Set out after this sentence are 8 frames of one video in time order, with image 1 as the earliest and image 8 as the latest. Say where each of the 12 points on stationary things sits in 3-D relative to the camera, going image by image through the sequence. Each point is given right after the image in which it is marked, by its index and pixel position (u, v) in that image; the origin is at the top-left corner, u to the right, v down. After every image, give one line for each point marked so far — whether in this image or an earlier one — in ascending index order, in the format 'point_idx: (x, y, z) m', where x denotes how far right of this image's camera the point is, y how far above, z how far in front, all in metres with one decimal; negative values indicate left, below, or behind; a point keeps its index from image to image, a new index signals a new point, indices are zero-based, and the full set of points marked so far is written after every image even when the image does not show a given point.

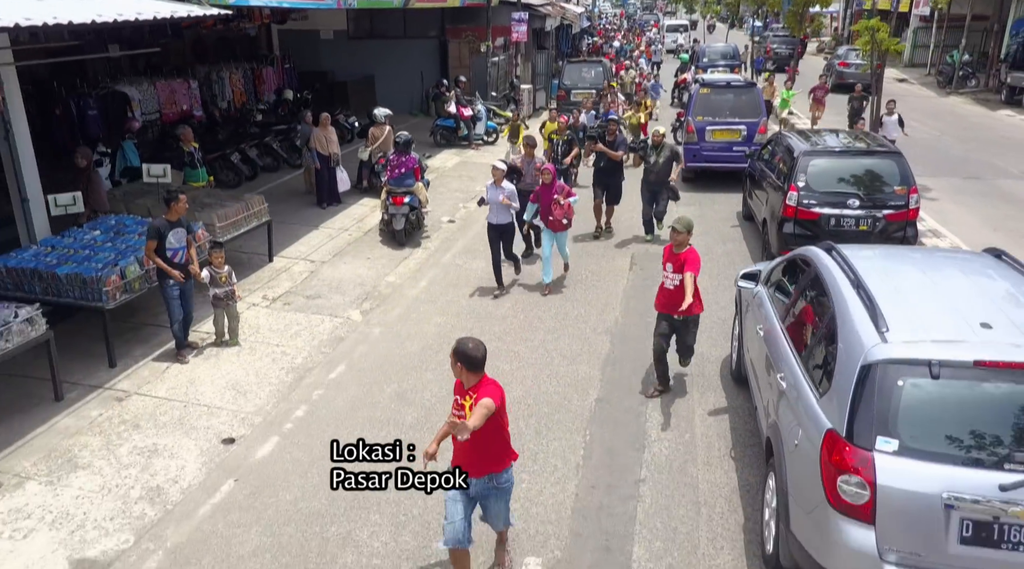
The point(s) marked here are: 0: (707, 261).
0: (+2.7, +0.3, +10.7) m
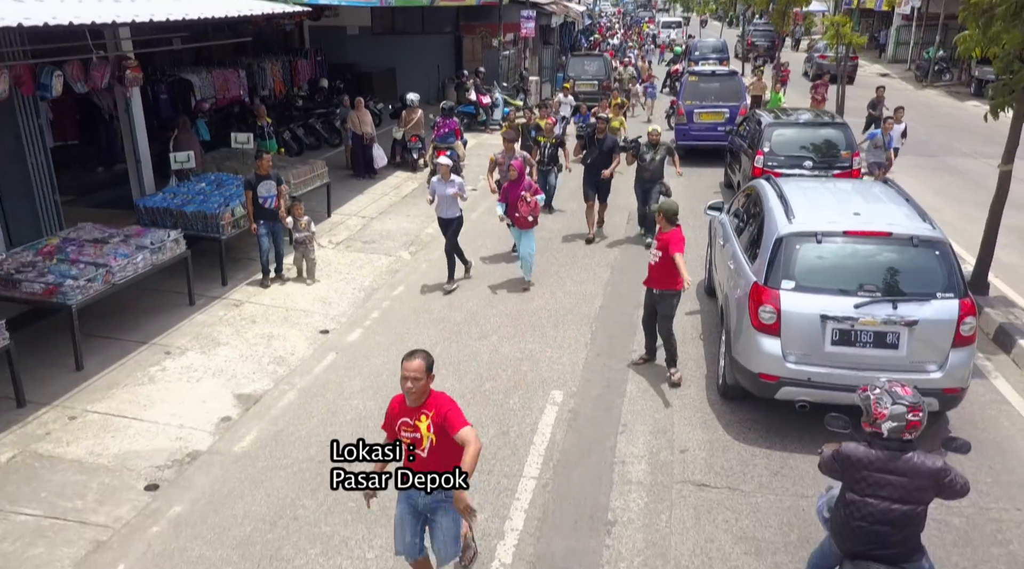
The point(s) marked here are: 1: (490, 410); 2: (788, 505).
0: (+3.0, +1.1, +12.8) m
1: (-0.2, -1.1, +6.7) m
2: (+1.9, -1.5, +5.4) m
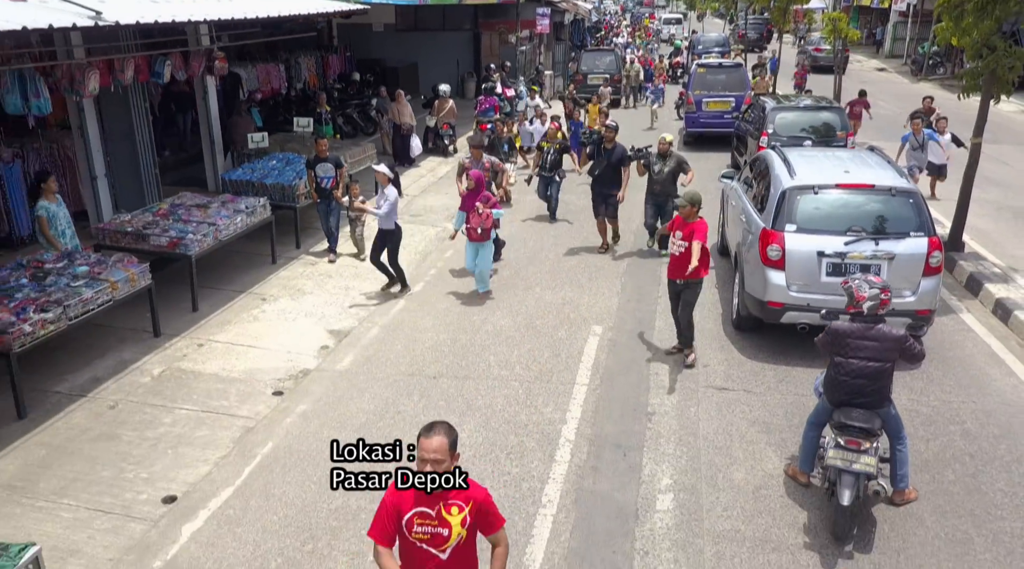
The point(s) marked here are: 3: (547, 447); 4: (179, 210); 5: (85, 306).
0: (+3.5, +1.6, +14.1) m
1: (+0.3, -0.6, +8.1) m
2: (+2.4, -1.0, +6.8) m
3: (+0.3, -1.3, +6.2) m
4: (-4.0, +0.9, +9.3) m
5: (-3.8, -0.2, +7.0) m
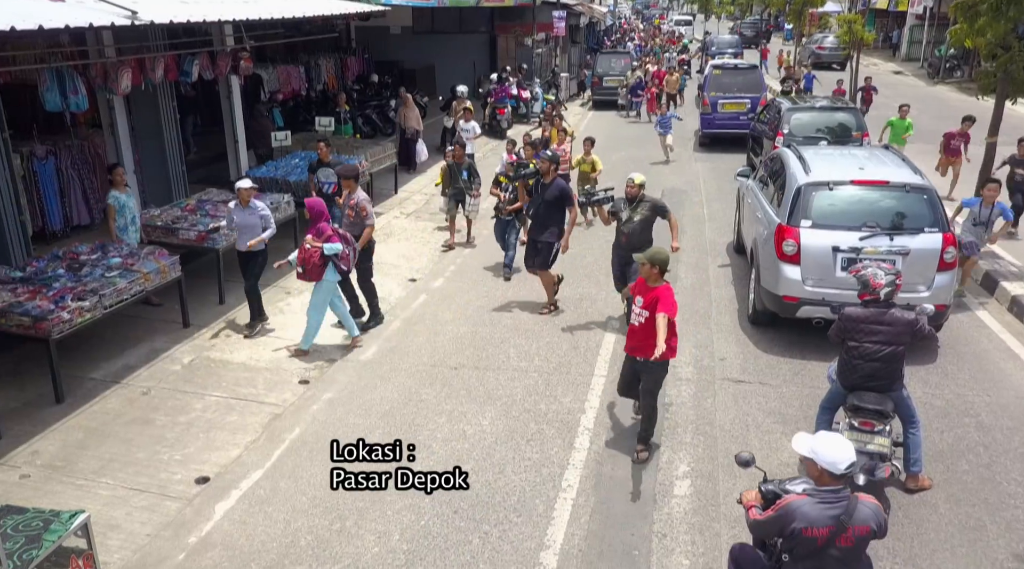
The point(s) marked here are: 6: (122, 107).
0: (+3.8, +1.6, +14.3) m
1: (+0.5, -0.5, +8.3) m
2: (+2.6, -1.0, +6.9) m
3: (+0.4, -1.2, +6.4) m
4: (-3.7, +1.0, +9.5) m
5: (-3.6, -0.1, +7.2) m
6: (-4.9, +2.2, +9.8) m
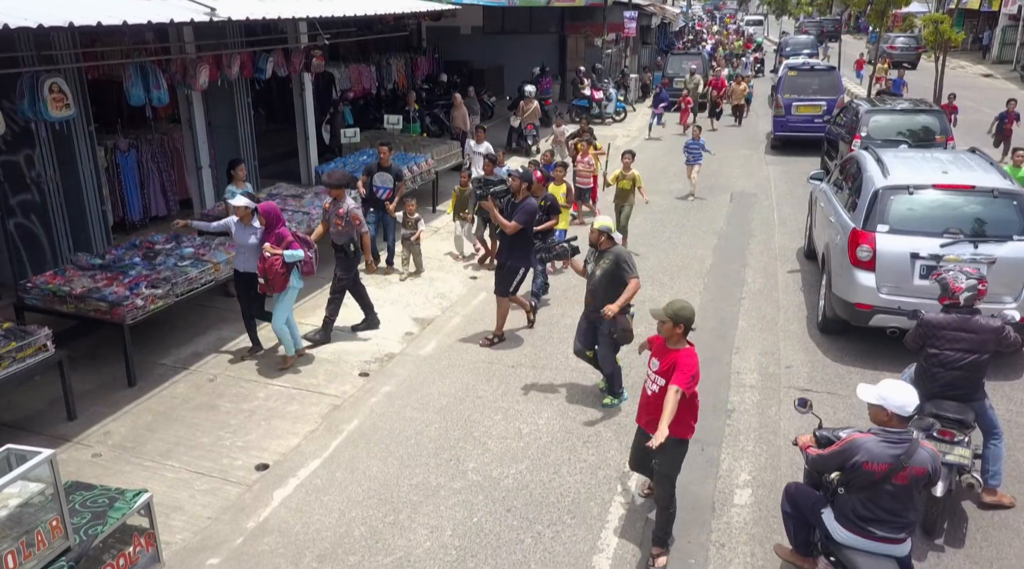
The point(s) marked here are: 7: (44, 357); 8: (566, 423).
0: (+5.0, +1.5, +13.8) m
1: (+1.1, -0.5, +8.1) m
2: (+3.1, -1.0, +6.6) m
3: (+0.9, -1.2, +6.2) m
4: (-2.9, +1.1, +9.7) m
5: (-3.1, 0.0, +7.5) m
6: (-4.0, +2.3, +10.1) m
7: (-3.7, -0.6, +6.1) m
8: (+0.4, -1.1, +6.5) m
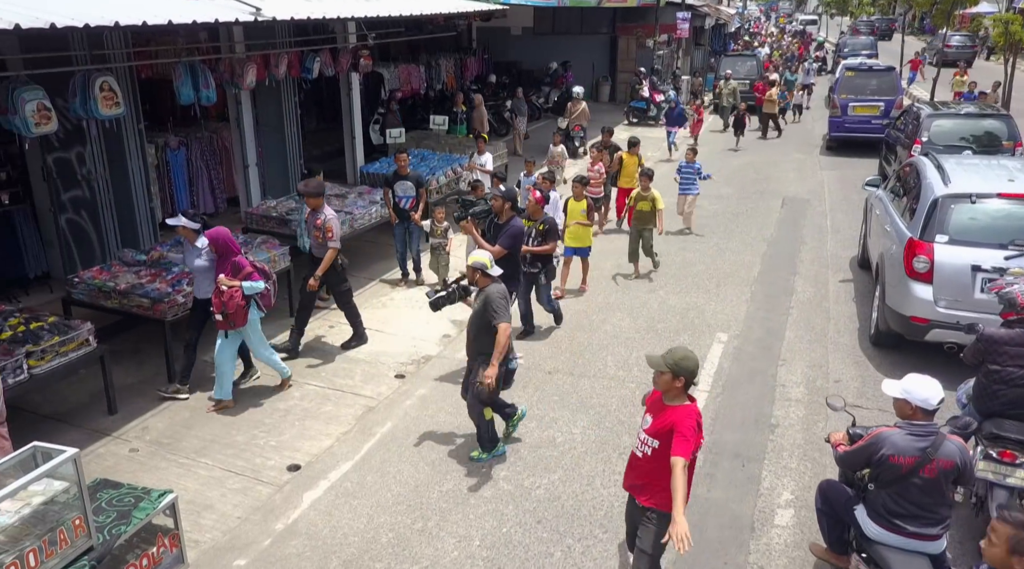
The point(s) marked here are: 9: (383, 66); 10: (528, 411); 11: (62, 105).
0: (+5.7, +1.4, +13.4) m
1: (+1.5, -0.6, +7.9) m
2: (+3.4, -1.1, +6.3) m
3: (+1.2, -1.3, +6.0) m
4: (-2.4, +1.1, +9.8) m
5: (-2.7, 0.0, +7.5) m
6: (-3.5, +2.4, +10.2) m
7: (-3.4, -0.5, +6.2) m
8: (+0.7, -1.2, +6.3) m
9: (-2.5, +4.2, +15.1) m
10: (+0.1, -1.1, +6.7) m
11: (-4.5, +1.8, +7.7) m
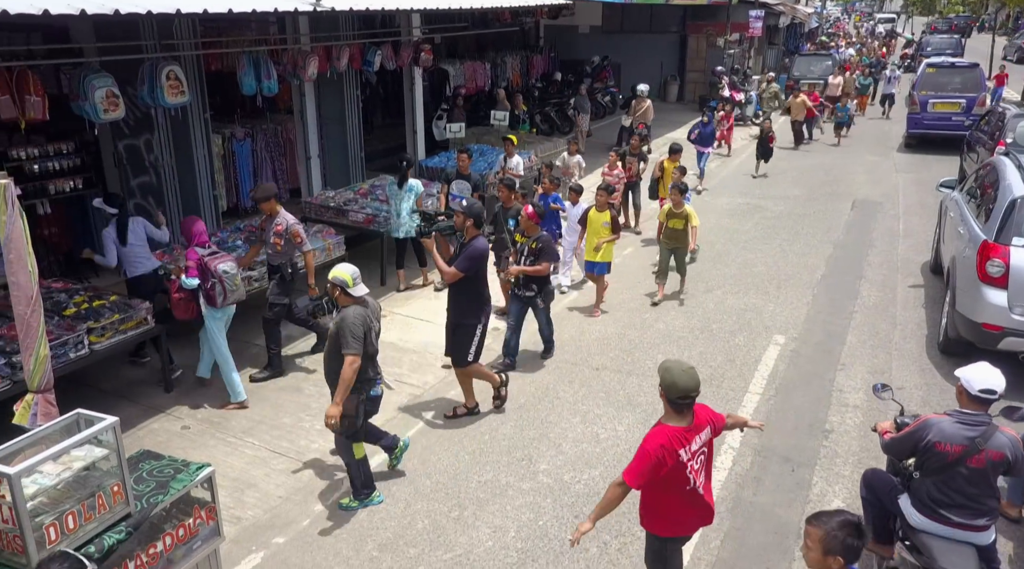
0: (+6.7, +1.3, +12.8) m
1: (+2.0, -0.6, +7.7) m
2: (+3.7, -1.2, +5.9) m
3: (+1.5, -1.3, +5.9) m
4: (-1.7, +1.2, +9.9) m
5: (-2.2, +0.2, +7.7) m
6: (-2.7, +2.5, +10.4) m
7: (-3.0, -0.4, +6.4) m
8: (+1.1, -1.2, +6.2) m
9: (-1.3, +4.3, +15.2) m
10: (+0.5, -1.0, +6.6) m
11: (-3.9, +2.0, +8.0) m
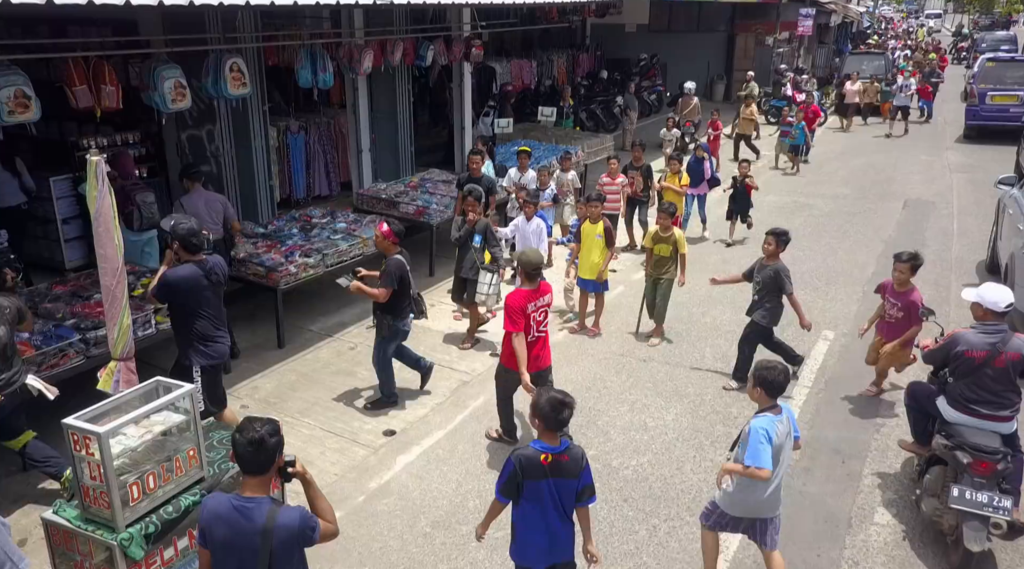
0: (+7.5, +1.2, +12.5) m
1: (+2.5, -0.5, +7.7) m
2: (+4.1, -1.1, +5.8) m
3: (+1.8, -1.2, +5.9) m
4: (-1.1, +1.3, +10.1) m
5: (-1.7, +0.3, +7.9) m
6: (-2.0, +2.7, +10.6) m
7: (-2.6, -0.2, +6.6) m
8: (+1.5, -1.1, +6.2) m
9: (-0.3, +4.4, +15.4) m
10: (+0.9, -0.9, +6.6) m
11: (-3.4, +2.1, +8.3) m
